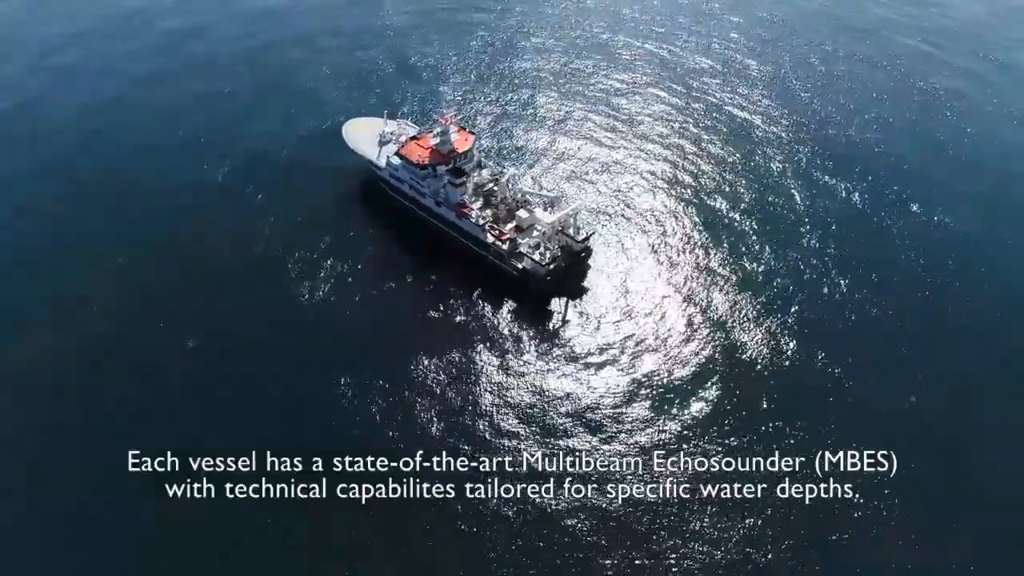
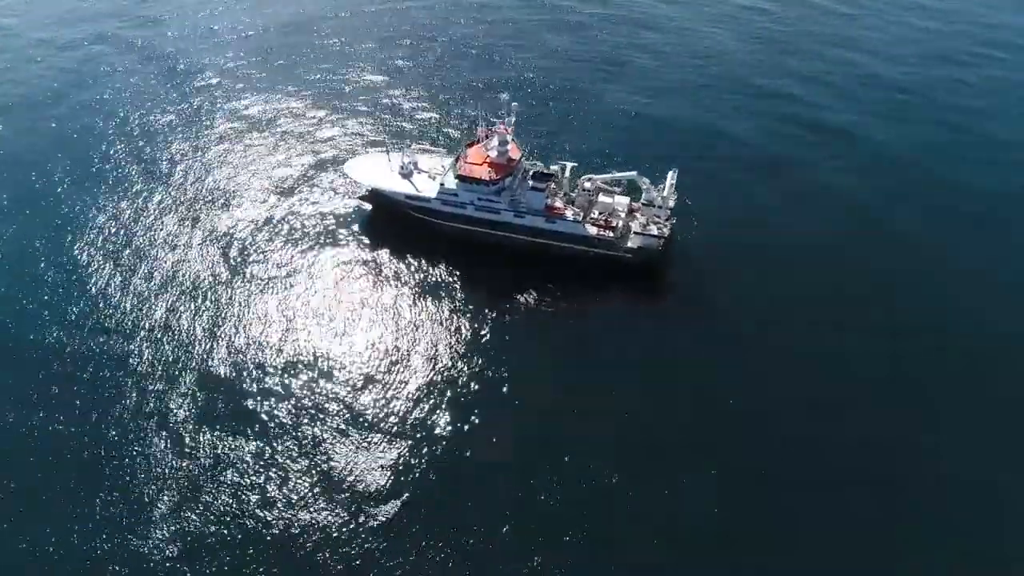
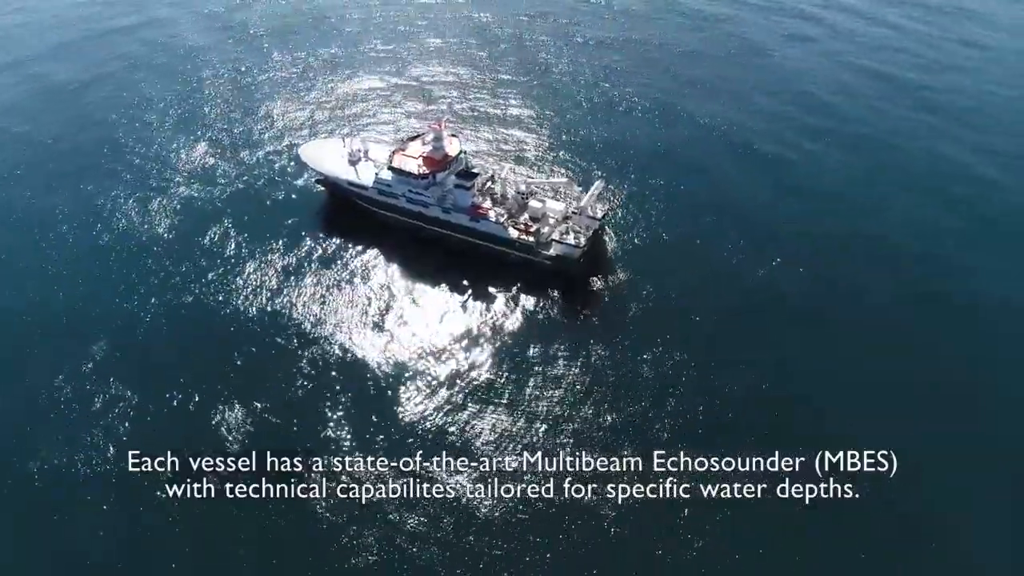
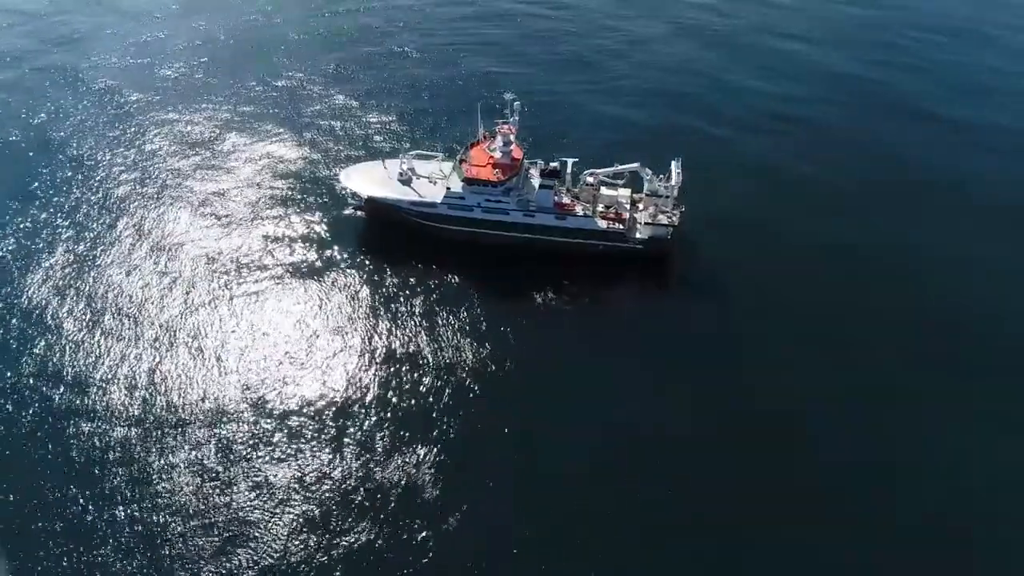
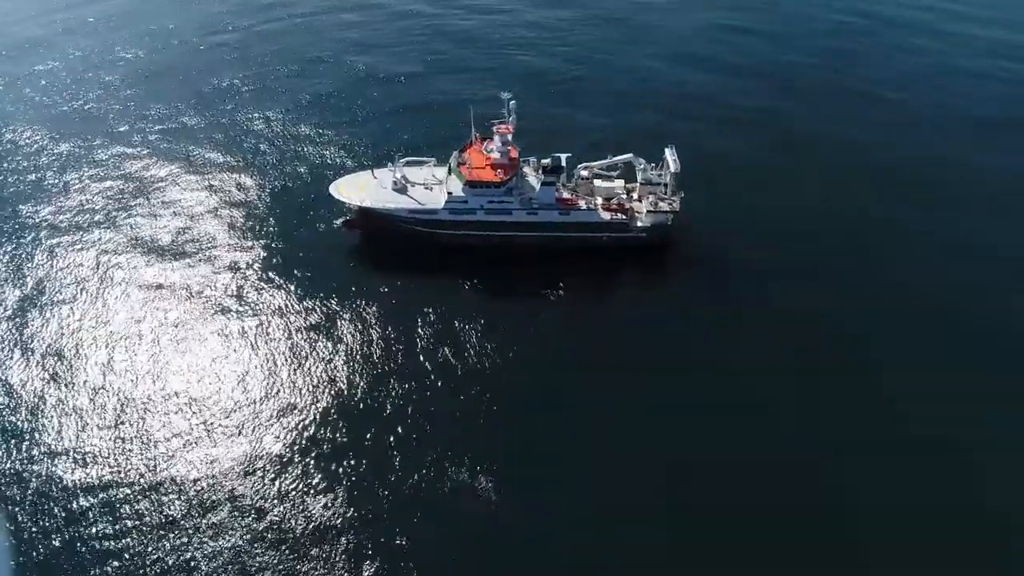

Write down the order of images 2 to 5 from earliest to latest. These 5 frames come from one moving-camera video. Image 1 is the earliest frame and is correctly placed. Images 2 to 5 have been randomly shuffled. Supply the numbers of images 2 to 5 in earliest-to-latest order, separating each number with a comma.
3, 2, 4, 5
